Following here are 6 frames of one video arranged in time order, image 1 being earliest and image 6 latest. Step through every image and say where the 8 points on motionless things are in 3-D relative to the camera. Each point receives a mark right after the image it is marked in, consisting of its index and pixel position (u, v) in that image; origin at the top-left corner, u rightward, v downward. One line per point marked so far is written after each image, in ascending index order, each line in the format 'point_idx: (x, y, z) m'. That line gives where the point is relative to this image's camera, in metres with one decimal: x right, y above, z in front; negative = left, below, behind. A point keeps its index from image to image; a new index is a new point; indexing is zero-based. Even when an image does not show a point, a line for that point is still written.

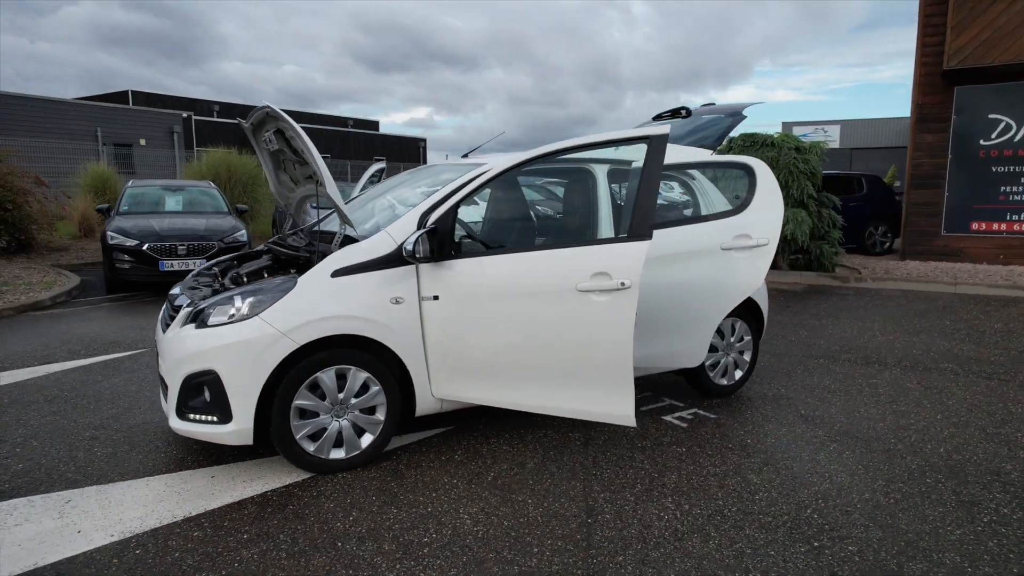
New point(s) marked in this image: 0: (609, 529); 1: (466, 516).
0: (+0.4, -1.1, +2.9) m
1: (-0.2, -1.1, +2.9) m
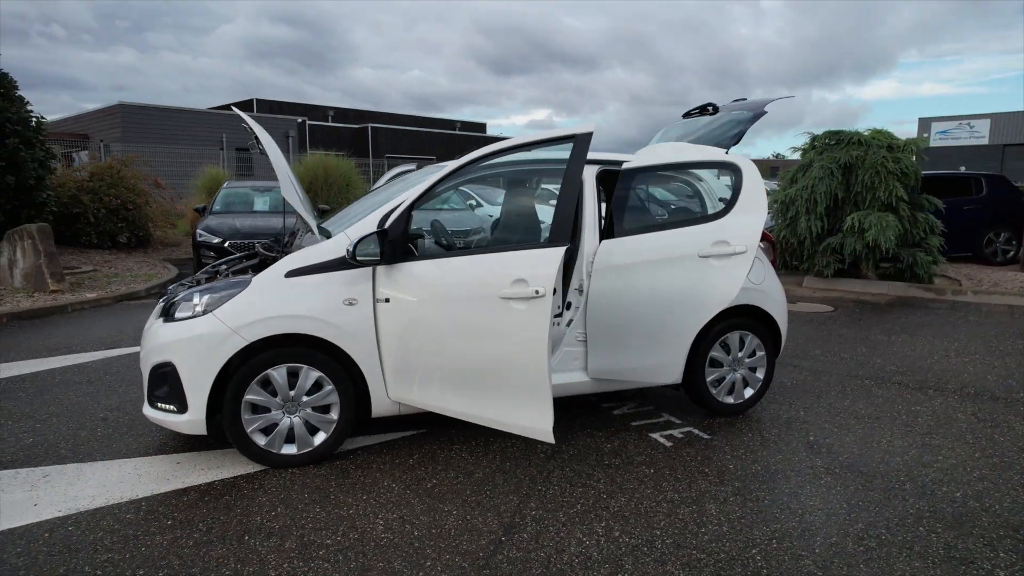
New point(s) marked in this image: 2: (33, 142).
0: (0.0, -1.1, +2.7) m
1: (-0.6, -1.1, +2.9) m
2: (-8.8, +2.7, +11.5) m
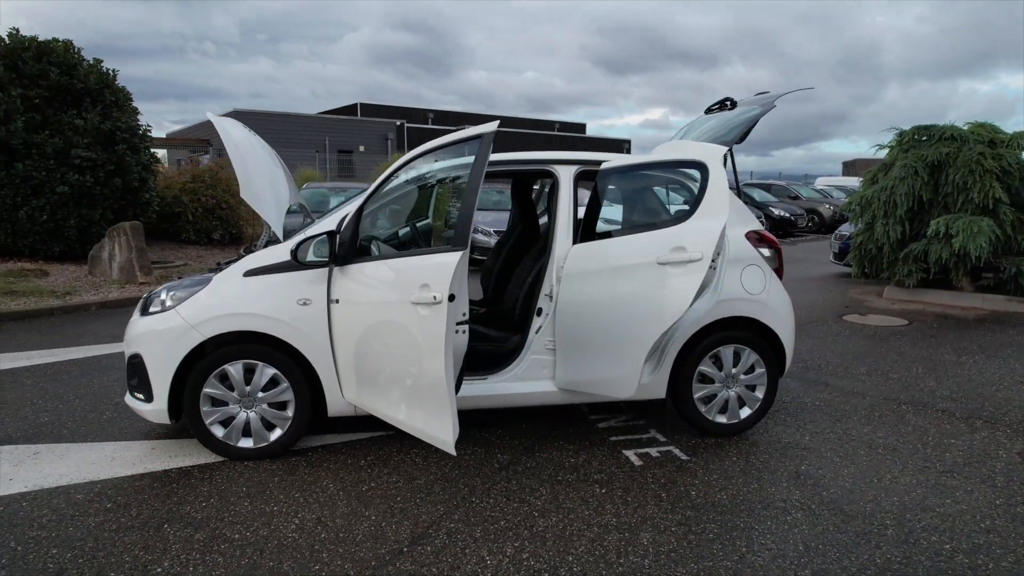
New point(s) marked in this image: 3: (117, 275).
0: (-0.4, -1.2, +2.6) m
1: (-1.0, -1.1, +2.9) m
2: (-7.6, +2.9, +12.7) m
3: (-6.6, +0.2, +10.4) m
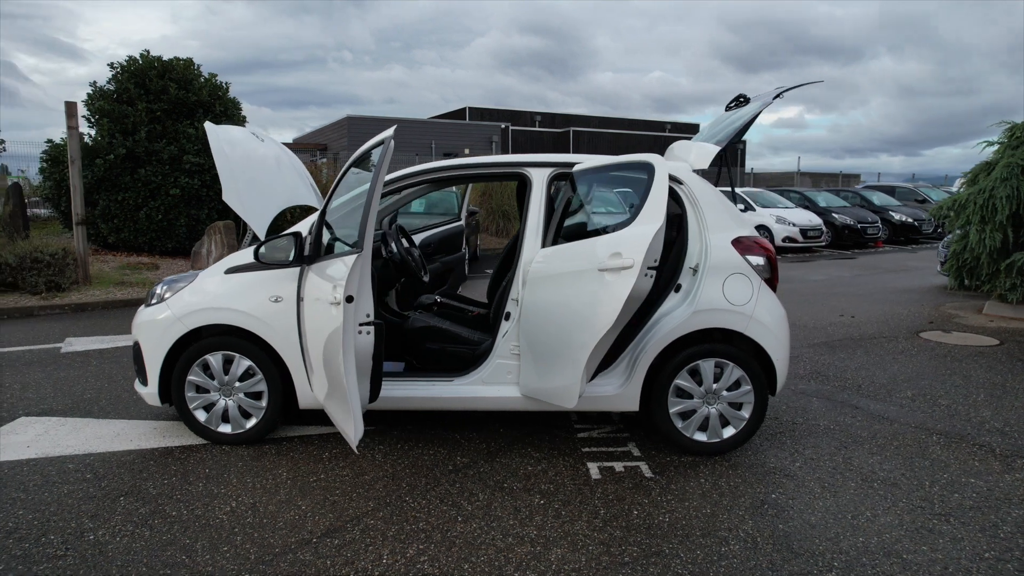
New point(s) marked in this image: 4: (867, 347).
0: (-0.9, -1.2, +2.7) m
1: (-1.4, -1.1, +3.1) m
2: (-6.0, +3.0, +14.0) m
3: (-5.5, +0.3, +11.5) m
4: (+3.7, -0.6, +6.6) m
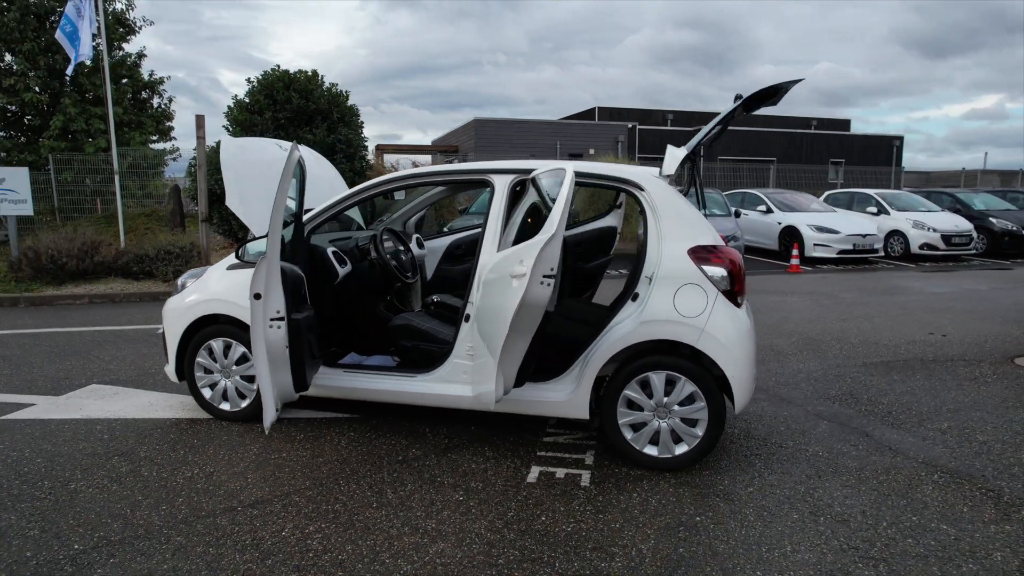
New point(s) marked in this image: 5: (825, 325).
0: (-1.4, -1.1, +3.1) m
1: (-1.8, -1.1, +3.6) m
2: (-3.9, +3.2, +15.1) m
3: (-4.0, +0.5, +12.6) m
4: (+3.9, -0.8, +5.8) m
5: (+4.0, -0.5, +8.0) m
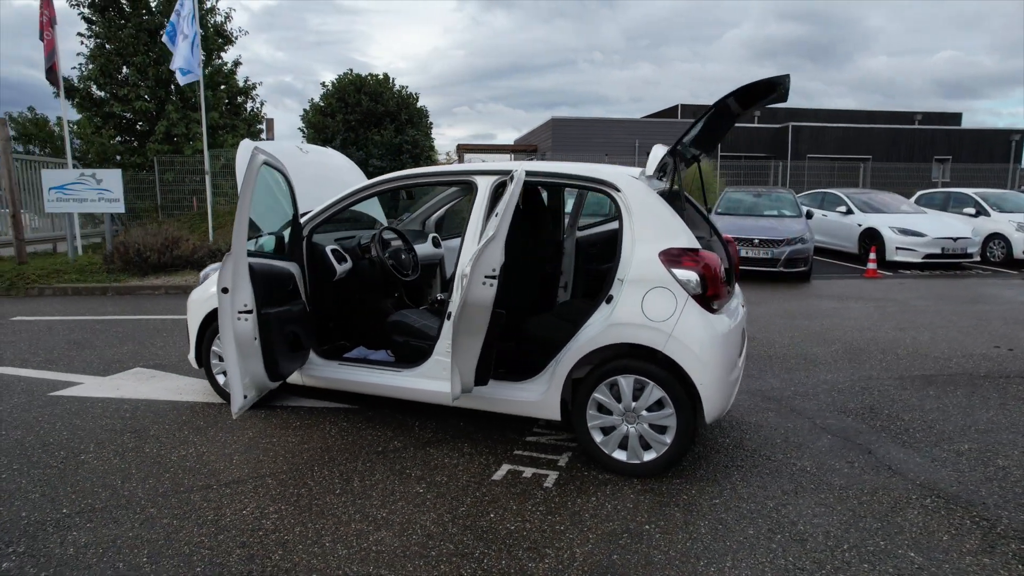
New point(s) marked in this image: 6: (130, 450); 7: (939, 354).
0: (-1.7, -1.1, +3.3) m
1: (-2.0, -1.0, +3.9) m
2: (-2.4, +3.2, +15.6) m
3: (-2.9, +0.6, +13.1) m
4: (+4.0, -0.8, +5.3) m
5: (+4.4, -0.6, +7.5) m
6: (-2.4, -1.0, +3.9) m
7: (+4.4, -0.7, +6.5) m
